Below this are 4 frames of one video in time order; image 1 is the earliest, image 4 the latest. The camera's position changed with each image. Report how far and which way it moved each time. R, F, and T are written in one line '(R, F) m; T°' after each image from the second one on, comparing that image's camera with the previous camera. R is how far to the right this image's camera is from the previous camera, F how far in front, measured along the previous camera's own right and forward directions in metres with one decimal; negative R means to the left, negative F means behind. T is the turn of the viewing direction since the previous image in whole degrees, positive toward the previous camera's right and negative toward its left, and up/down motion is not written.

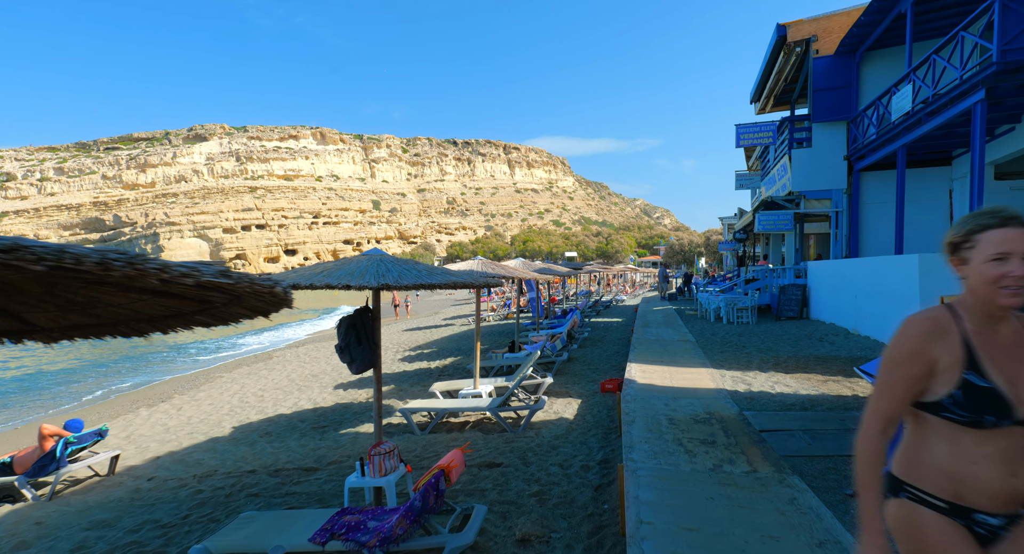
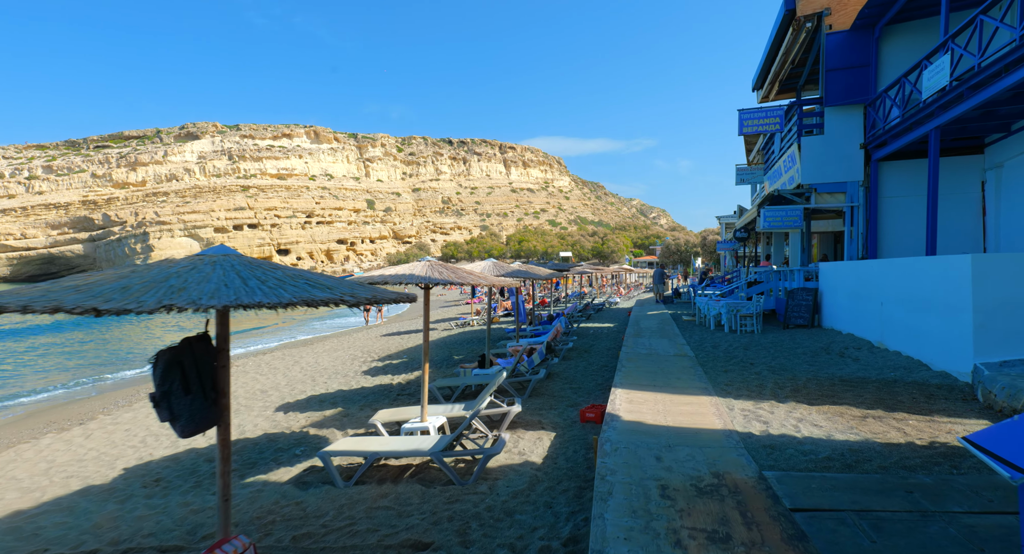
(+0.5, +1.4) m; 0°
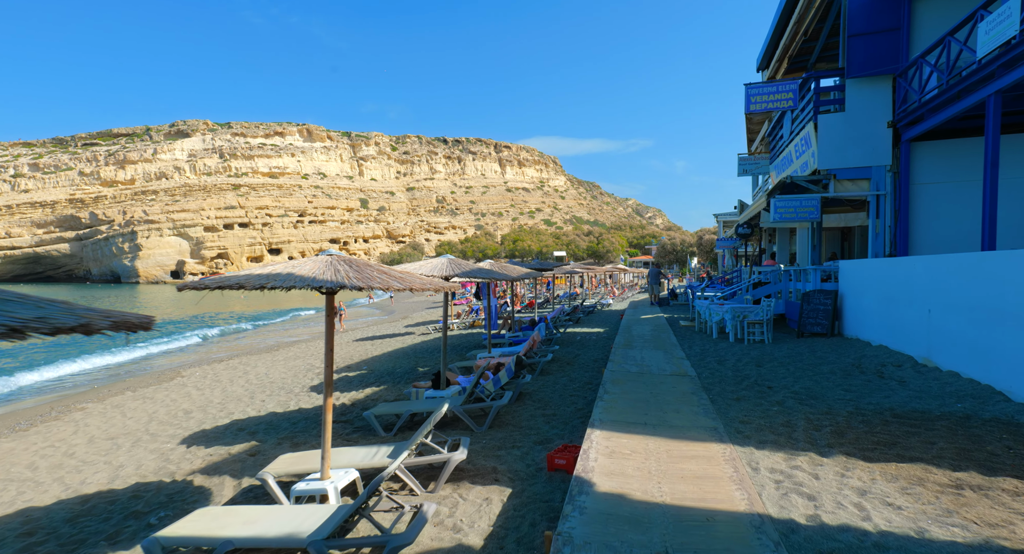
(+0.5, +1.6) m; 0°
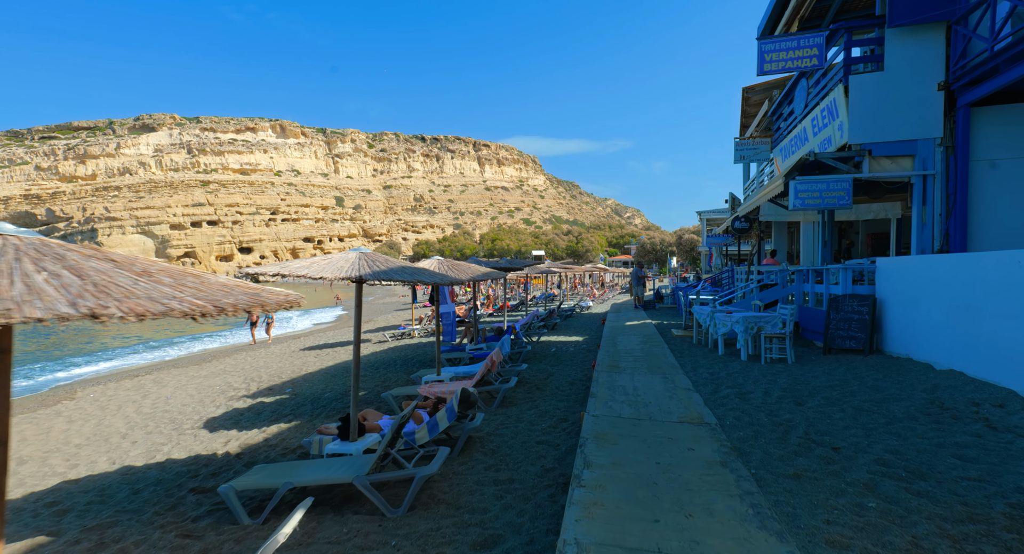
(+0.4, +2.1) m; +2°
